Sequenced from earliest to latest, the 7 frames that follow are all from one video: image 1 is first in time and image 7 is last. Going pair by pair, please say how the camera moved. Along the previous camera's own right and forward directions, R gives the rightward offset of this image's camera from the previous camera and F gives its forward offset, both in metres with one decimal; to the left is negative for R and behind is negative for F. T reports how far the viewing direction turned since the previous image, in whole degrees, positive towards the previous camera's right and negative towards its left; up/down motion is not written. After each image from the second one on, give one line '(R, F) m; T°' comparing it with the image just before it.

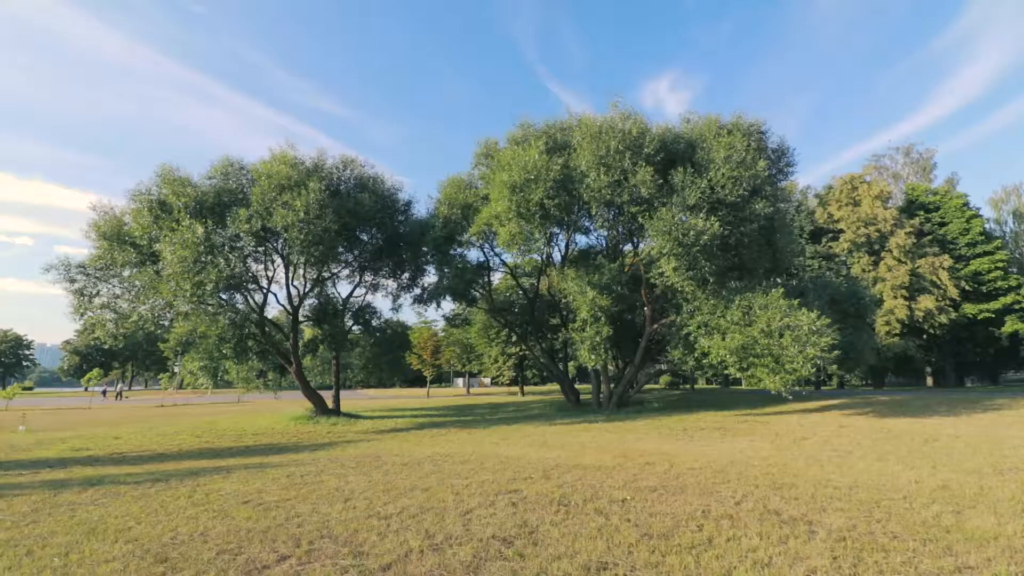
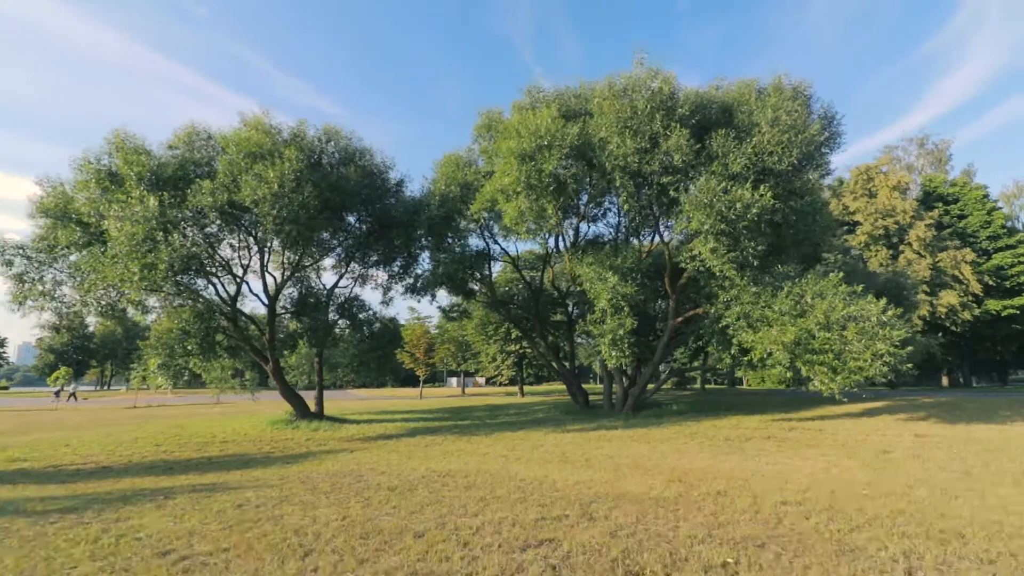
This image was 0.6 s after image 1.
(-0.6, +3.0) m; +1°
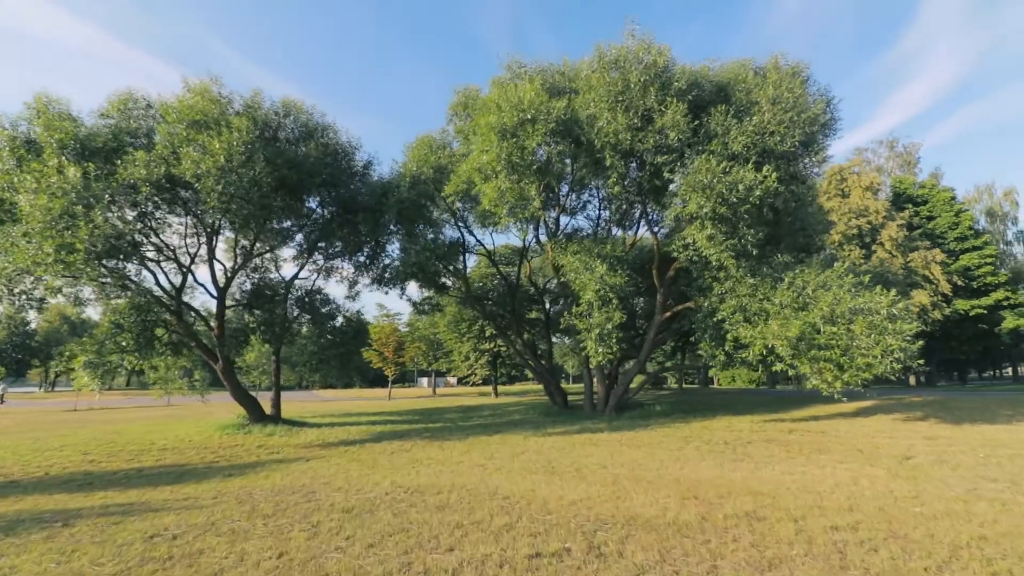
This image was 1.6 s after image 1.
(-0.2, +1.7) m; +3°
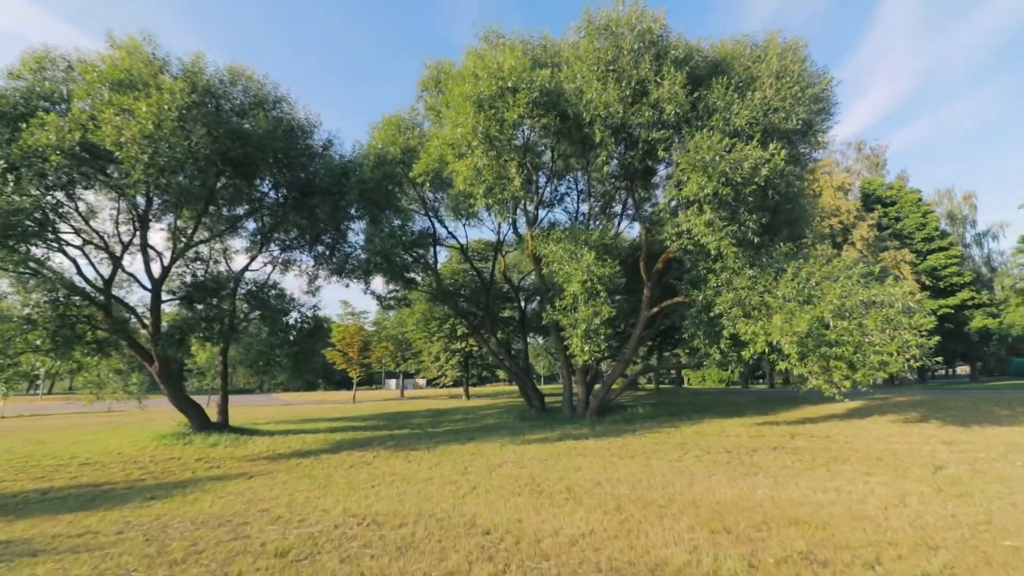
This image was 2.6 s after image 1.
(-0.2, +1.8) m; +3°
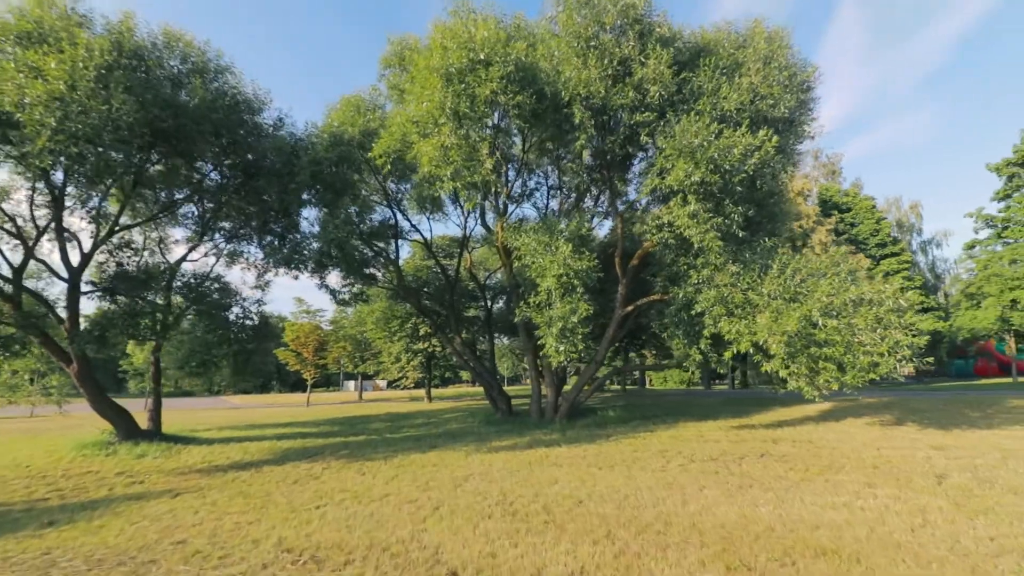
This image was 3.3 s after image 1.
(-0.1, +1.3) m; +4°
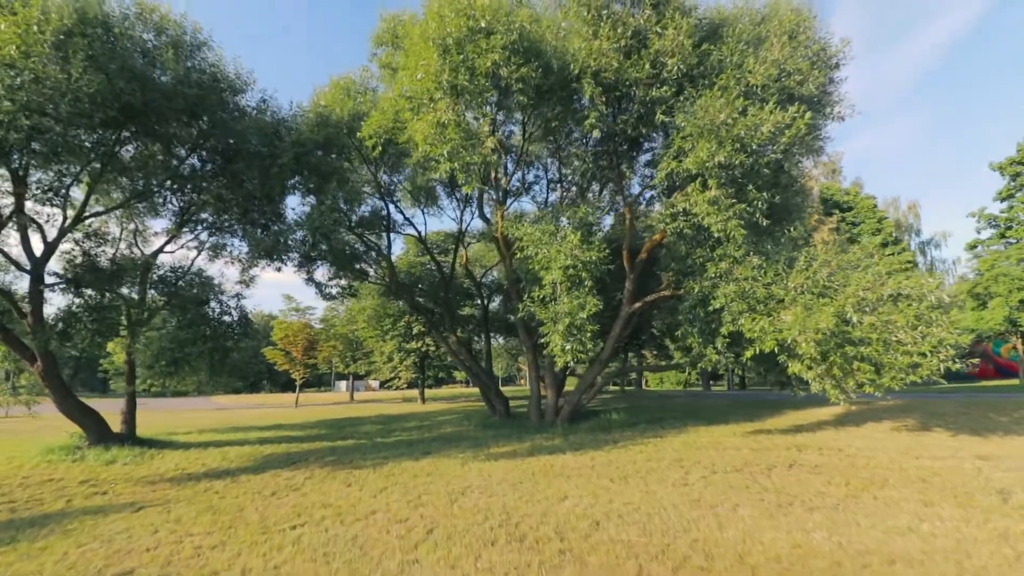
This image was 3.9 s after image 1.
(-0.2, +1.2) m; +1°
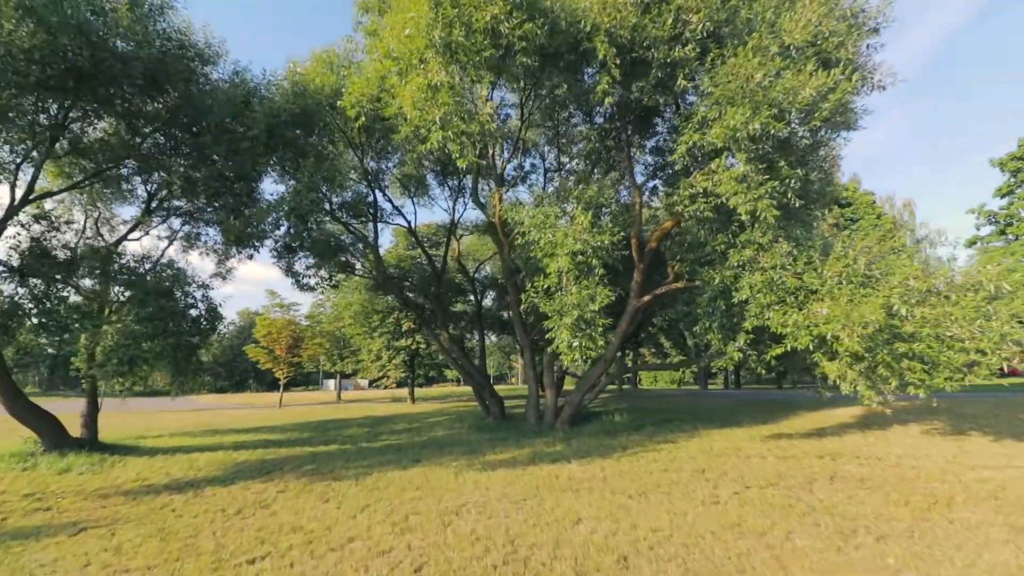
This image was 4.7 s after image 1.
(-0.2, +1.4) m; +1°
